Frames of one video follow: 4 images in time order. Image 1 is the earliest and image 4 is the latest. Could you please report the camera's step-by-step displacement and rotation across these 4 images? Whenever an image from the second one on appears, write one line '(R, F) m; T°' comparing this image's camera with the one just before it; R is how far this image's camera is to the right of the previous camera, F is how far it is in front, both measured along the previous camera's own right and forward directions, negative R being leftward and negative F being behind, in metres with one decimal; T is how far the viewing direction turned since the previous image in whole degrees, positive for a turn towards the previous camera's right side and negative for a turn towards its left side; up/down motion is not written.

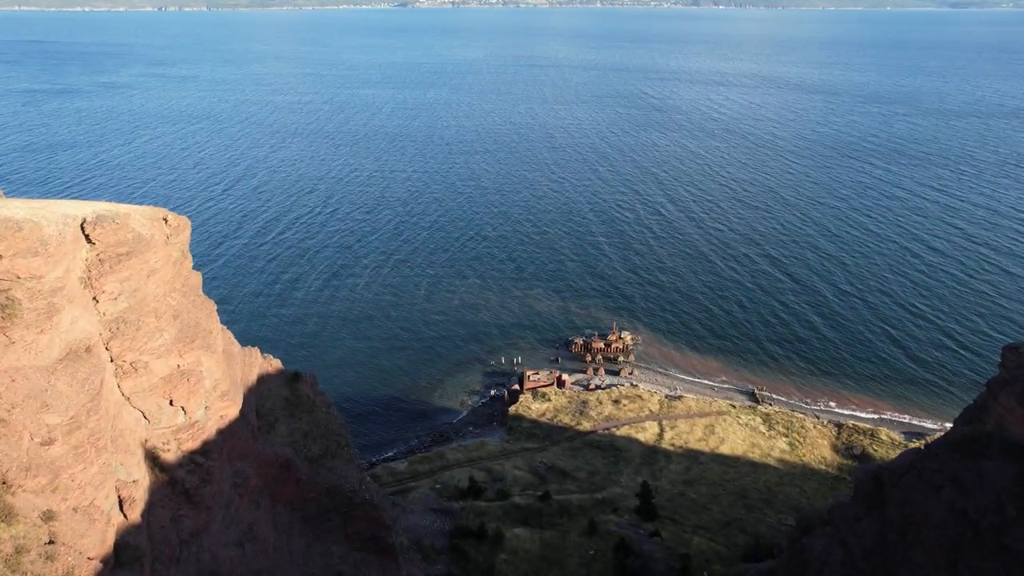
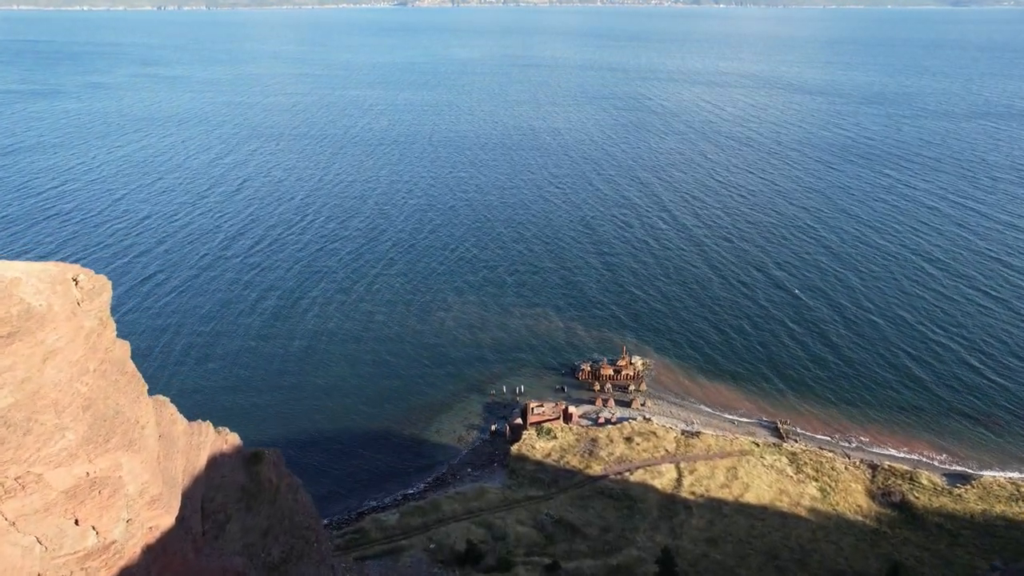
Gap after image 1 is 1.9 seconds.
(-0.1, +5.6) m; 0°
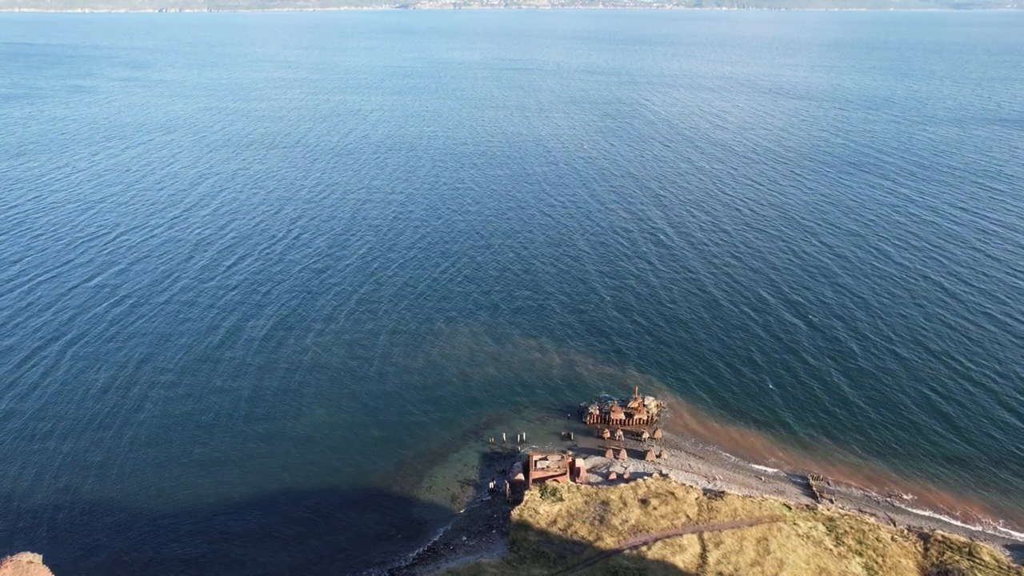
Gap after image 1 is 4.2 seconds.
(0.0, +6.8) m; 0°
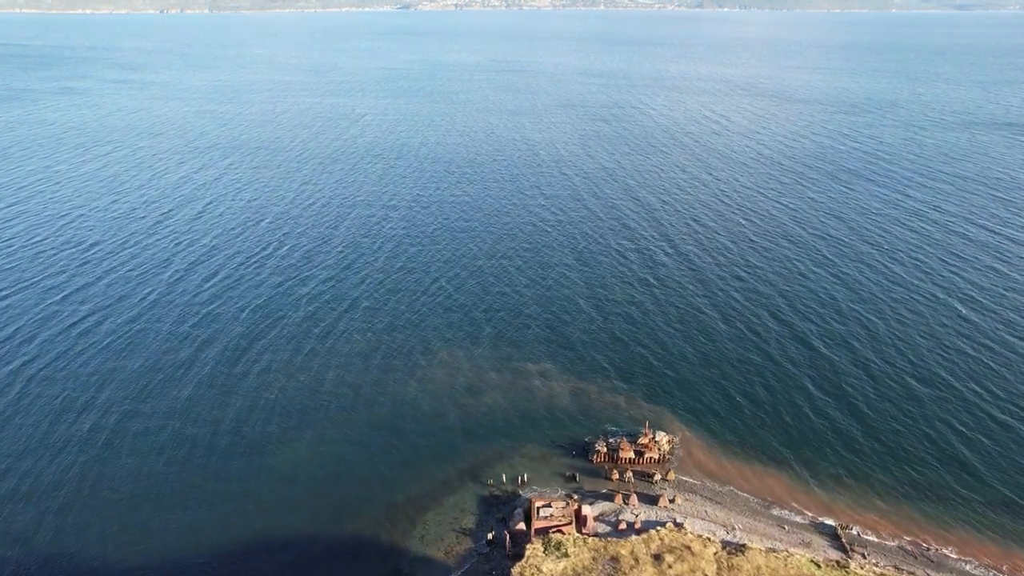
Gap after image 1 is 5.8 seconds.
(0.0, +4.9) m; 0°
